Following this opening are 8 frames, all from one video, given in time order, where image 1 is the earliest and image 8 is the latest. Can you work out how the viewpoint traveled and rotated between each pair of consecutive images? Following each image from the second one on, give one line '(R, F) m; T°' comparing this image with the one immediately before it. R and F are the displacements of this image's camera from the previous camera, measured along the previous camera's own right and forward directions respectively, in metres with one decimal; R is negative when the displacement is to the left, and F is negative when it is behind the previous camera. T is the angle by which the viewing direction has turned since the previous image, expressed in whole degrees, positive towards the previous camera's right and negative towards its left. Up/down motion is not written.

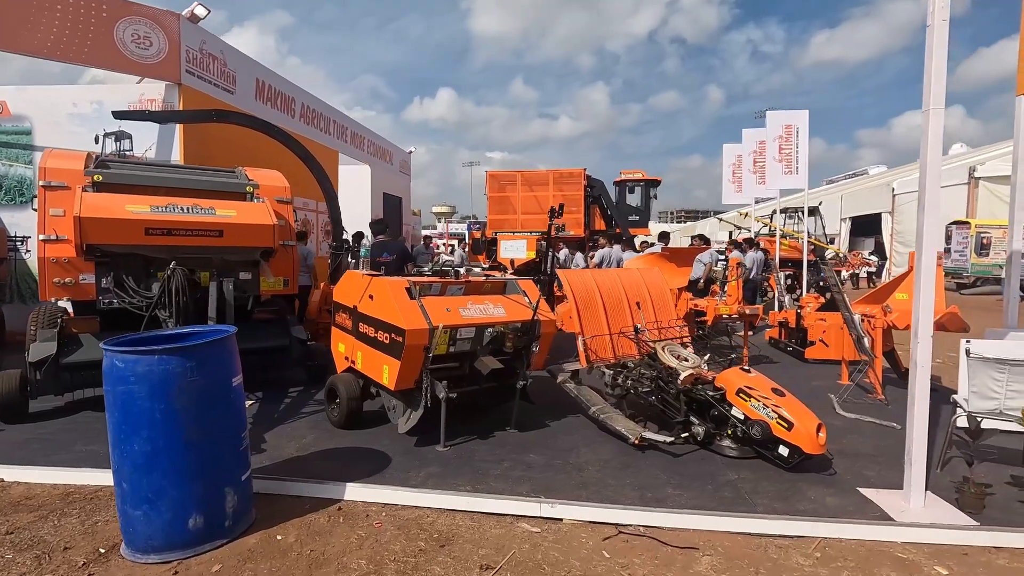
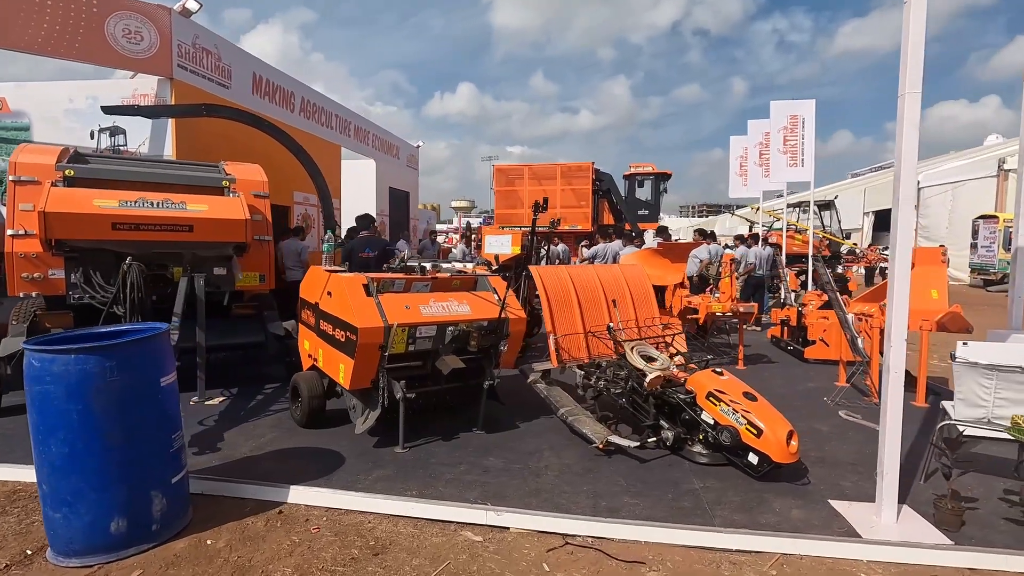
(+0.4, +0.2) m; -2°
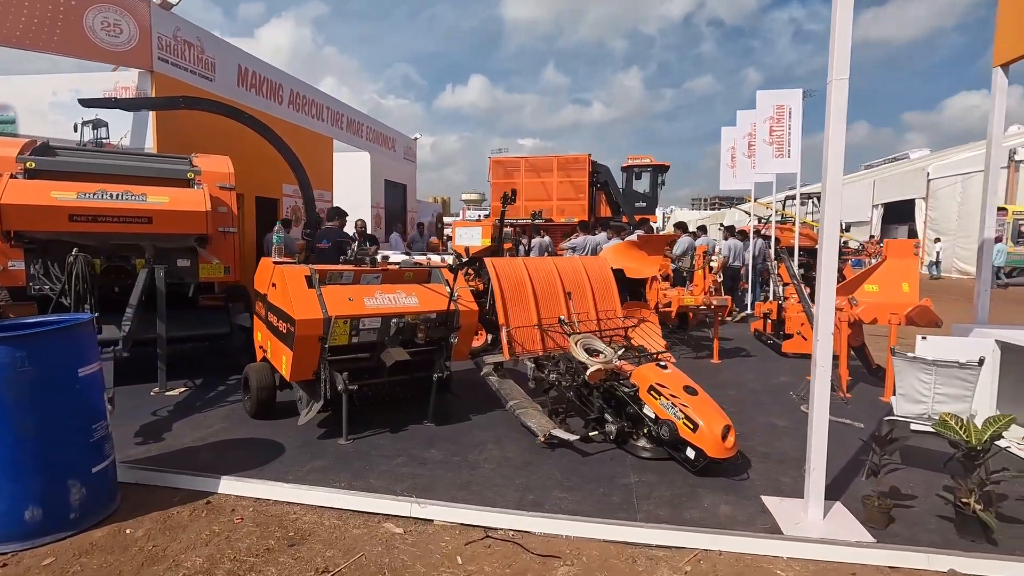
(+0.5, 0.0) m; -1°
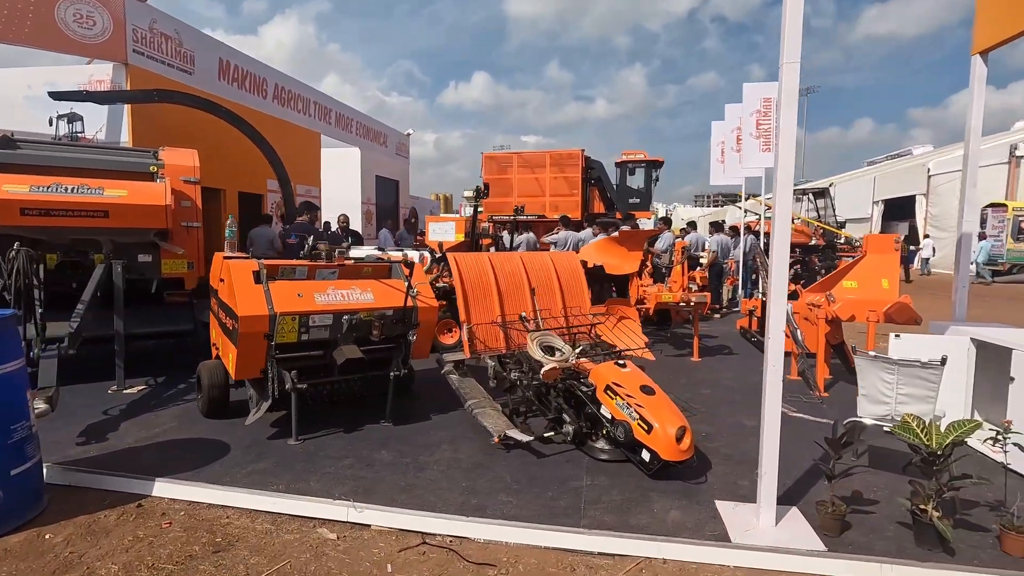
(+0.4, +0.1) m; 0°
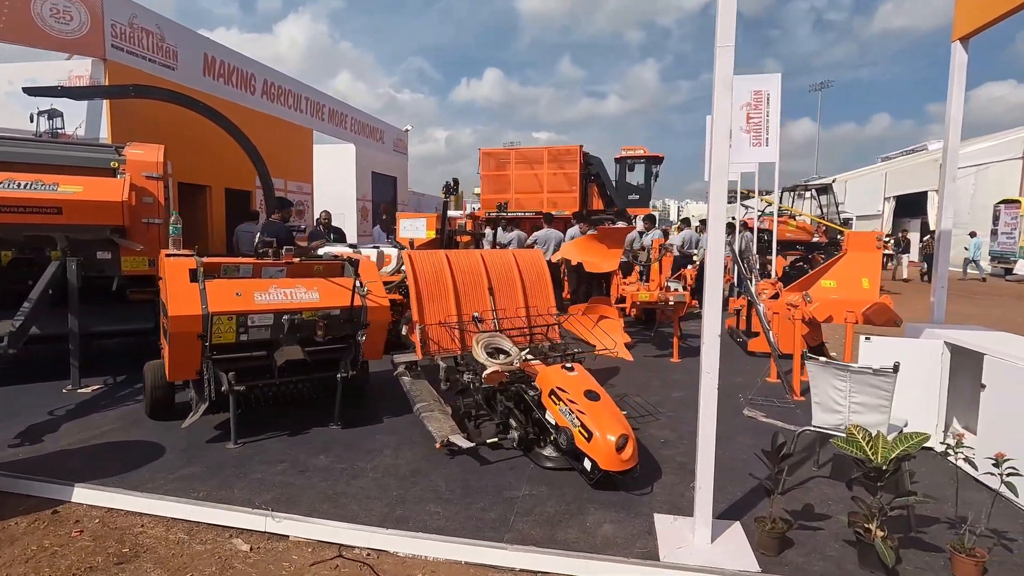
(+0.5, +0.2) m; -1°
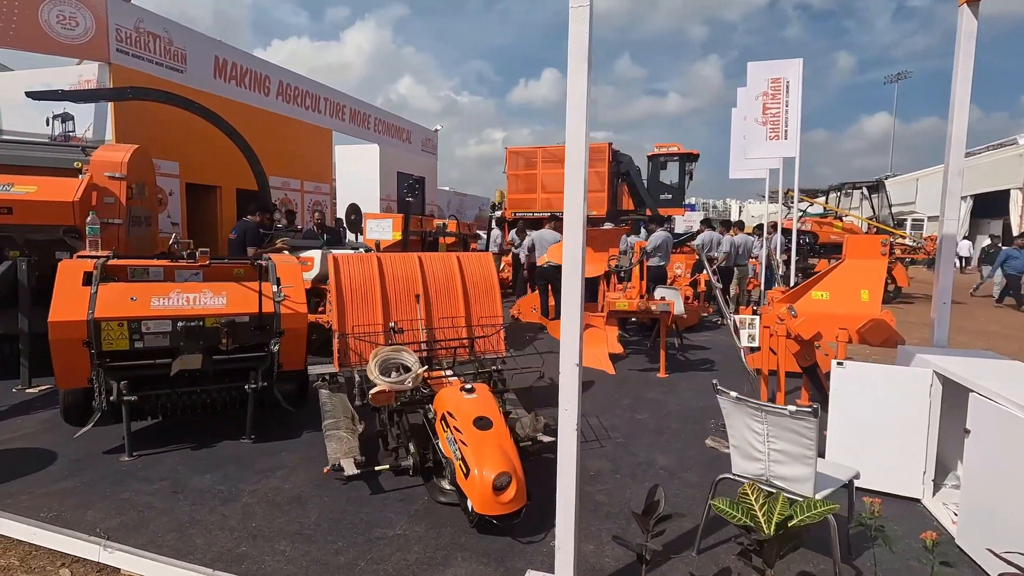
(+1.0, +0.5) m; -6°
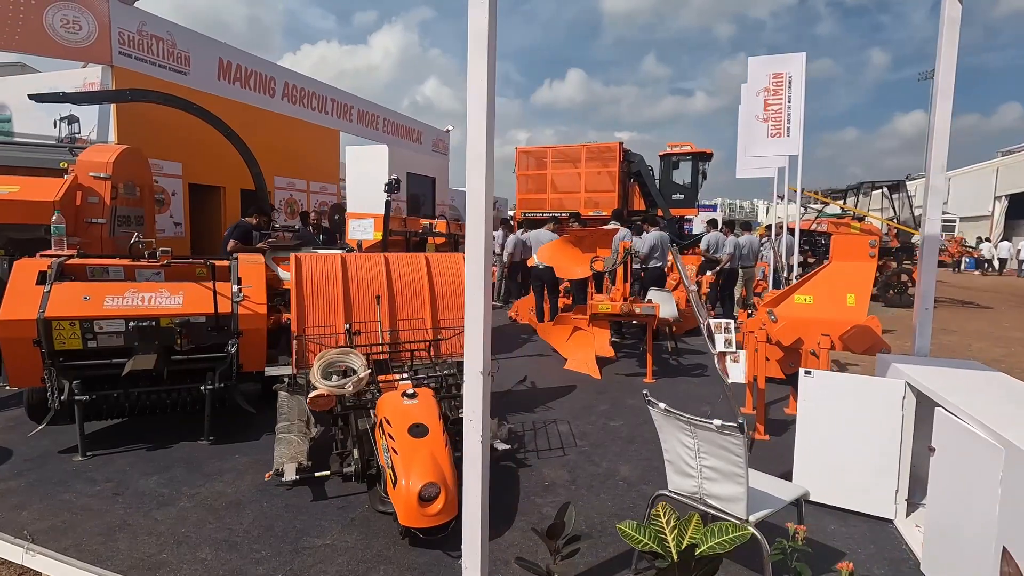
(+0.5, +0.1) m; -2°
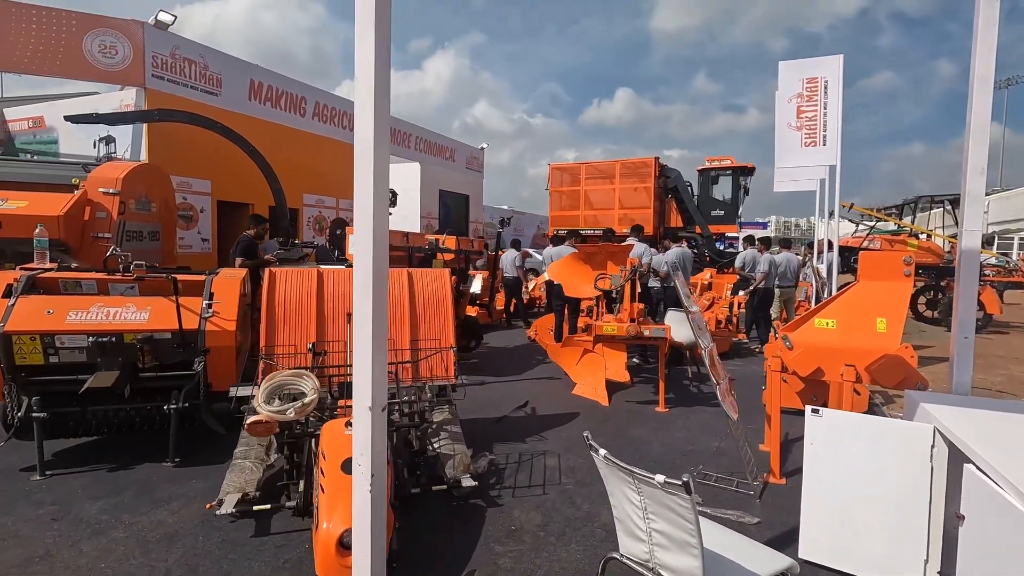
(+0.5, +0.4) m; -5°
